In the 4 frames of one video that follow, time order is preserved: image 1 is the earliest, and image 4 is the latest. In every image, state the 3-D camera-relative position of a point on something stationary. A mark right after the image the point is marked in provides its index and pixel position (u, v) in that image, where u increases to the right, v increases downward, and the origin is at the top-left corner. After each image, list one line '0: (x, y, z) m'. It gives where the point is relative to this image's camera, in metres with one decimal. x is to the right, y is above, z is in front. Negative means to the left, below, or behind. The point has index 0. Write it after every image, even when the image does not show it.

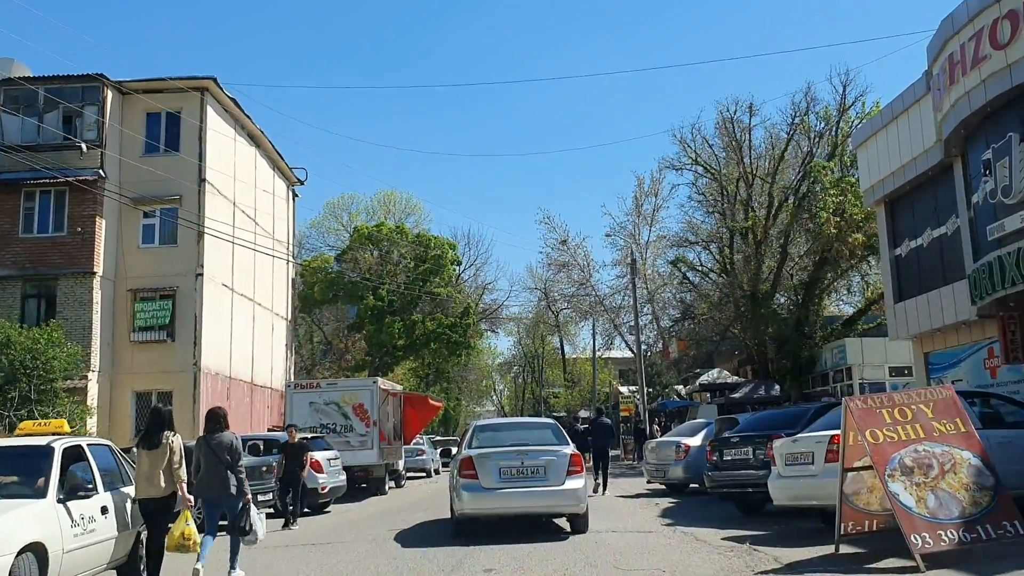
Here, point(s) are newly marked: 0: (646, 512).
0: (+1.9, -3.2, +14.4) m
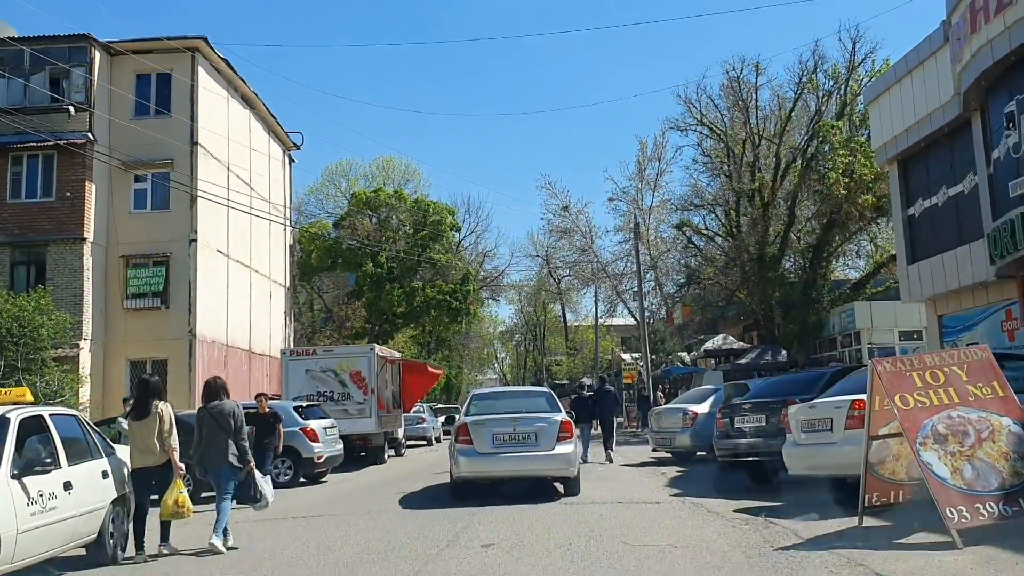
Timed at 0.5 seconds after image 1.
0: (+2.0, -2.7, +13.8) m
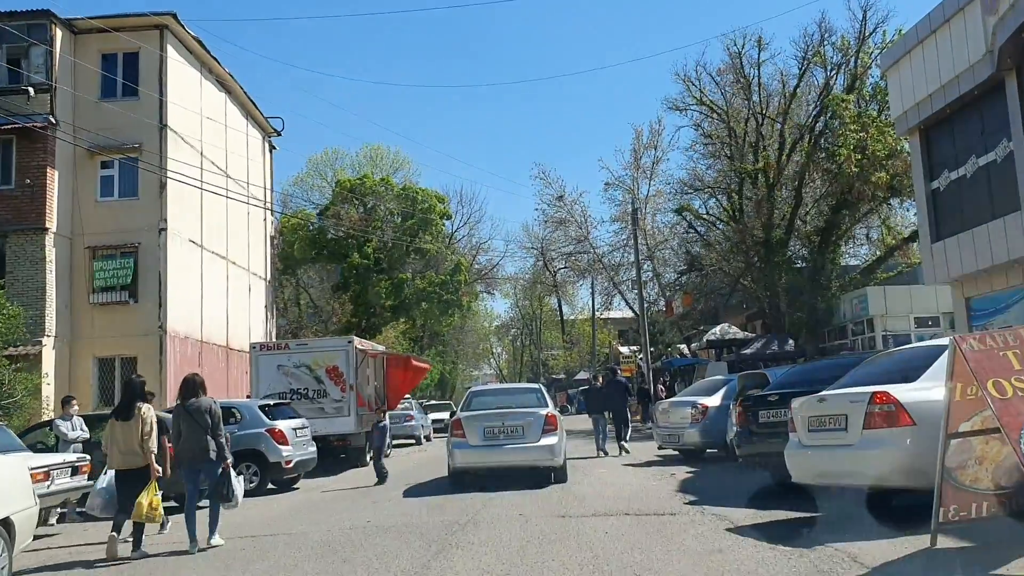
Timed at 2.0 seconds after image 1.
0: (+1.8, -2.4, +12.2) m
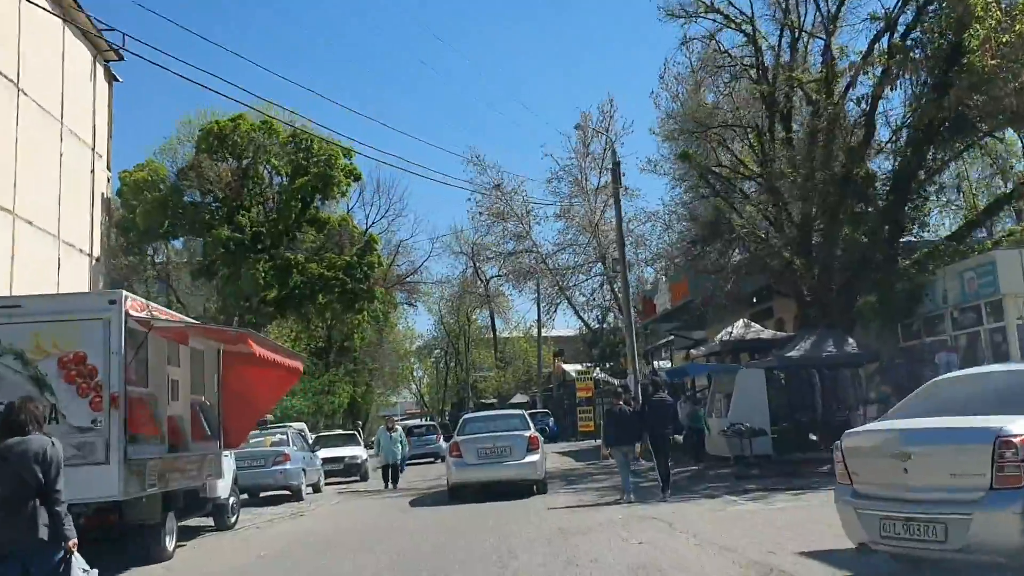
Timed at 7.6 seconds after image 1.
0: (+1.9, -1.3, +2.3) m
